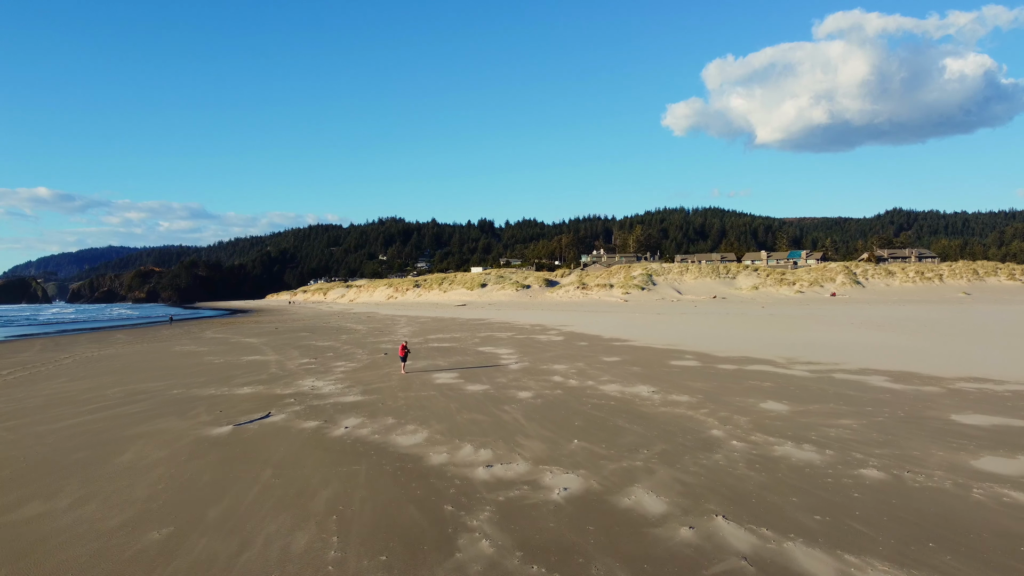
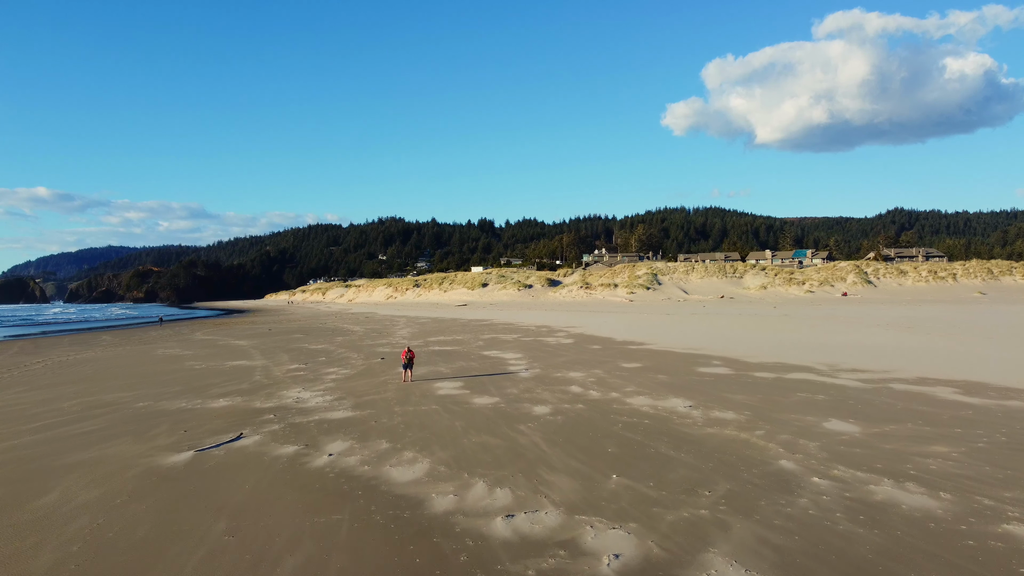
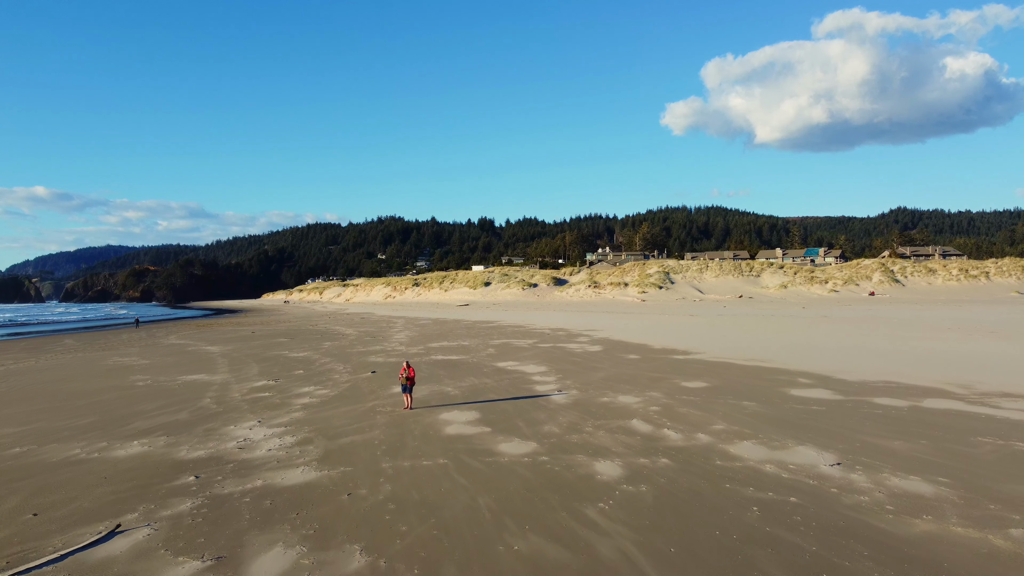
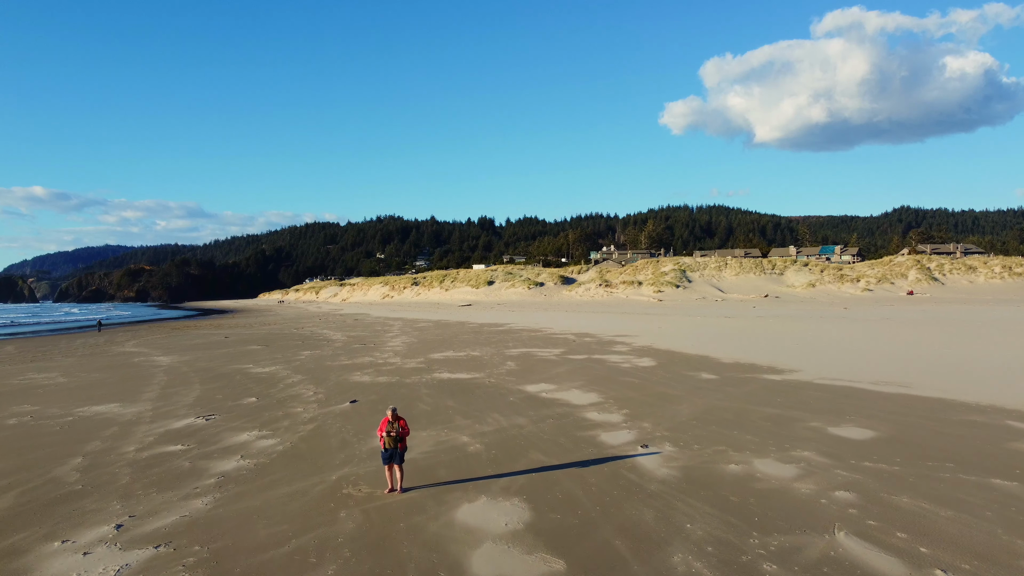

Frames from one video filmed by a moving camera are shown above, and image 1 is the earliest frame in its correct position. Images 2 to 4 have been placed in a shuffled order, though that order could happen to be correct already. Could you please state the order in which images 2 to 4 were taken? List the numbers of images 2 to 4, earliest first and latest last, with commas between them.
2, 3, 4
